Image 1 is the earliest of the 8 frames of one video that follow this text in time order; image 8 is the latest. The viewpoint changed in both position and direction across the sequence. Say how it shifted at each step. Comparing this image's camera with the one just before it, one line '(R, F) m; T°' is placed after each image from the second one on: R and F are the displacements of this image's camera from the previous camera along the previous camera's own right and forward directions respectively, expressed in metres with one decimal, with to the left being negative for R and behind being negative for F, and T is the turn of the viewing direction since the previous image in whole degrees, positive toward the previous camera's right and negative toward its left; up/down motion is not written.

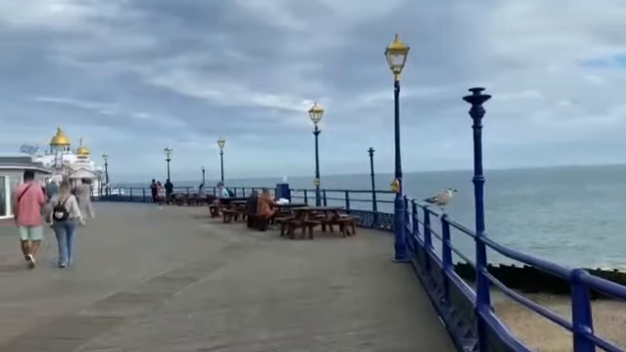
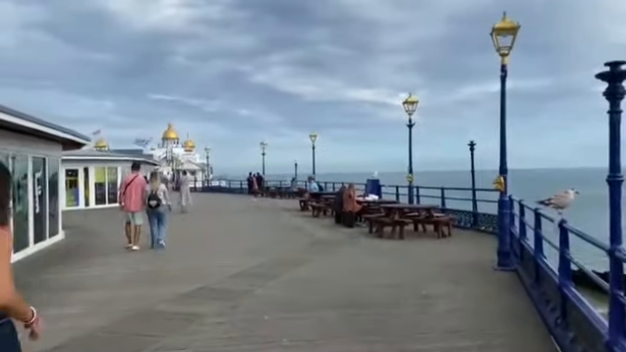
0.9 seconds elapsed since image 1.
(0.0, +0.7) m; -10°
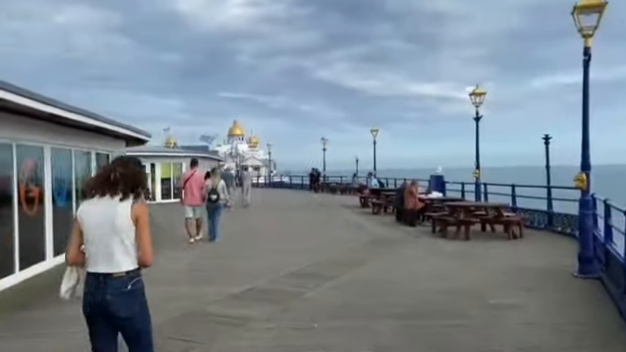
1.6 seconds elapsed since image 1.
(+0.1, +0.5) m; -7°
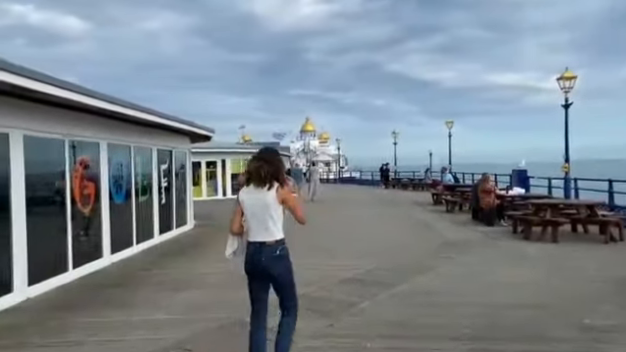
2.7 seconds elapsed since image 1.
(+0.2, +0.8) m; -8°
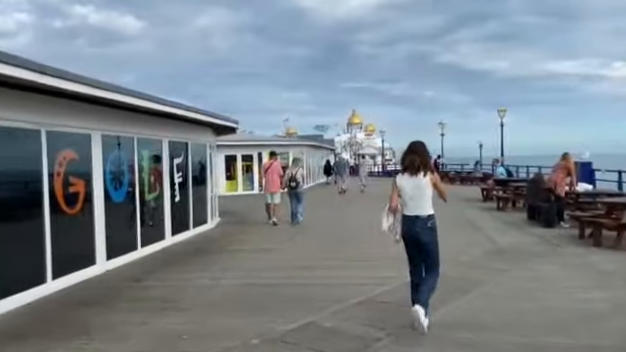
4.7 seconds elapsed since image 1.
(+0.4, +1.5) m; -5°
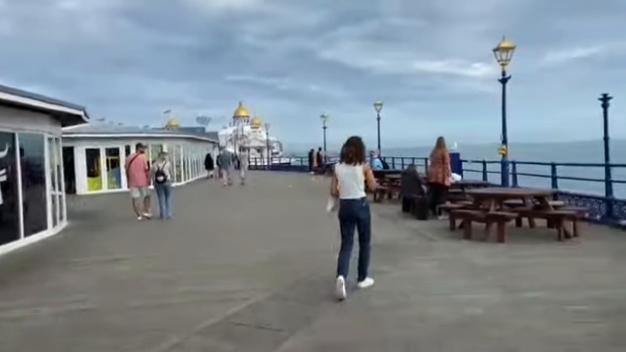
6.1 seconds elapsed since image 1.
(+0.5, +1.0) m; +12°
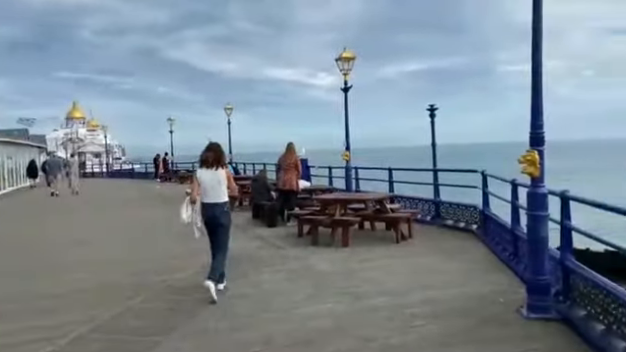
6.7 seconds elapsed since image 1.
(+0.1, +0.2) m; +16°
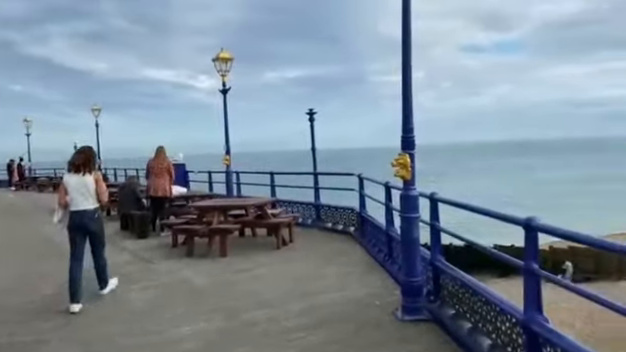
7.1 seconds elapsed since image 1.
(+0.1, +0.2) m; +13°
